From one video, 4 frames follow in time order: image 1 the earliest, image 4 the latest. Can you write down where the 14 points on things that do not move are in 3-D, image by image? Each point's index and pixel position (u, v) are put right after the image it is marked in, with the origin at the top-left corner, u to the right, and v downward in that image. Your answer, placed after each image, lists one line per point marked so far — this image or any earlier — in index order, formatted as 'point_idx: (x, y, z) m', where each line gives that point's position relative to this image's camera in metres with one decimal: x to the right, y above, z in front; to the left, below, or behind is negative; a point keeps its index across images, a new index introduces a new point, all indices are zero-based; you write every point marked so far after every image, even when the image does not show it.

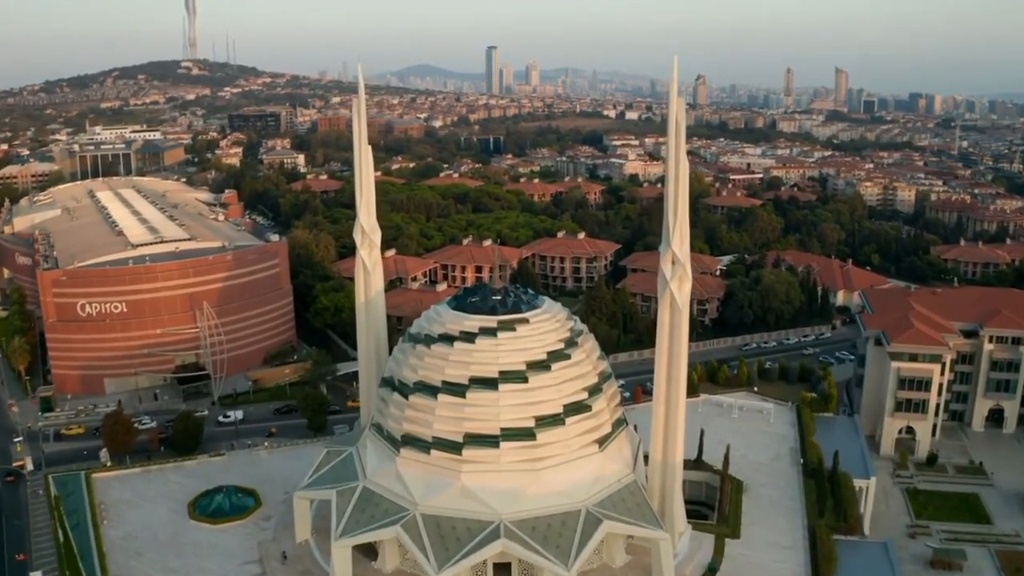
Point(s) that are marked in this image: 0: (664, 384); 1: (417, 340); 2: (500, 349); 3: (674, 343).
0: (+2.9, -1.9, +15.3) m
1: (-1.9, -1.0, +15.8) m
2: (-0.2, -1.1, +14.9) m
3: (+3.0, -1.0, +15.1) m
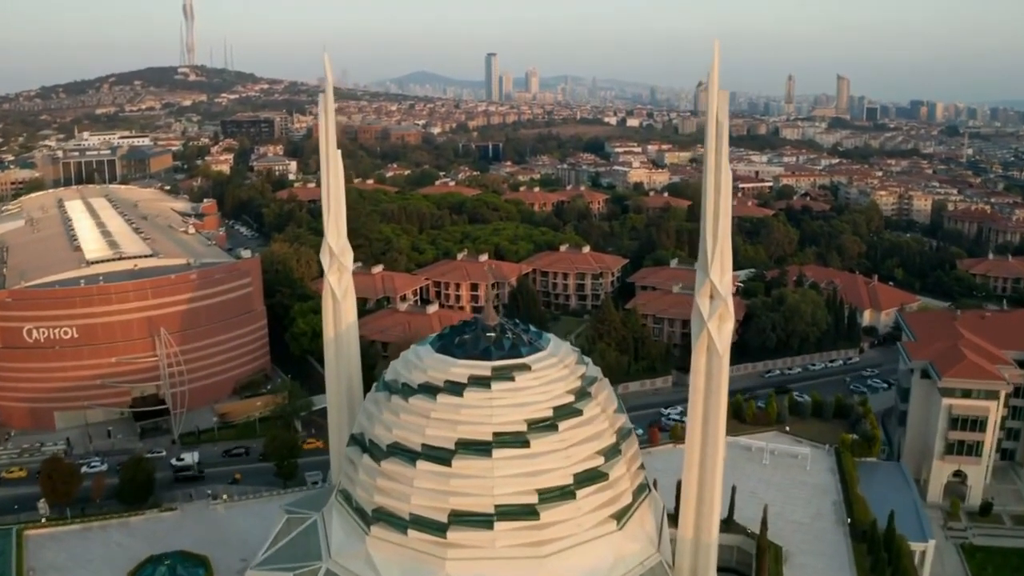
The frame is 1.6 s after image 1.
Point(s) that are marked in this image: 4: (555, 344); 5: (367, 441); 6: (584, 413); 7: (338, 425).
0: (+2.9, -2.5, +12.4) m
1: (-1.9, -1.6, +12.8) m
2: (-0.3, -1.7, +11.9) m
3: (+3.0, -1.6, +12.1) m
4: (+0.7, -0.9, +13.2) m
5: (-2.3, -2.4, +12.8) m
6: (+1.1, -1.9, +12.4) m
7: (-3.3, -2.6, +15.4) m
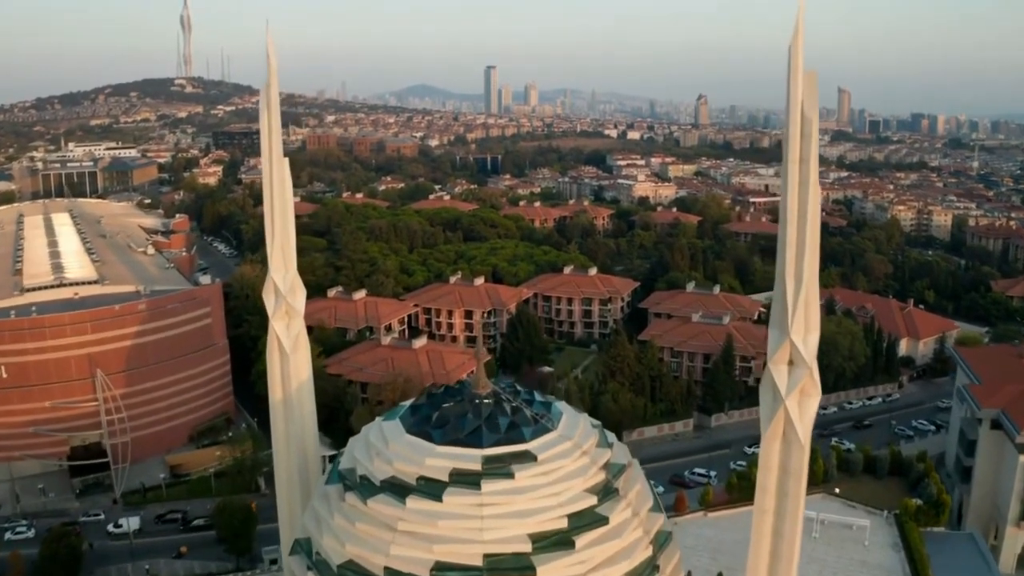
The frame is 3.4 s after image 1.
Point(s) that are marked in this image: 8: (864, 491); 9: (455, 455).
0: (+2.8, -3.1, +8.9) m
1: (-1.9, -2.3, +9.4) m
2: (-0.3, -2.4, +8.5) m
3: (+3.0, -2.3, +8.7) m
4: (+0.7, -1.6, +9.8) m
5: (-2.3, -3.1, +9.4) m
6: (+1.1, -2.6, +9.0) m
7: (-3.4, -3.3, +12.0) m
8: (+8.5, -4.9, +19.4) m
9: (-0.6, -1.9, +9.0) m
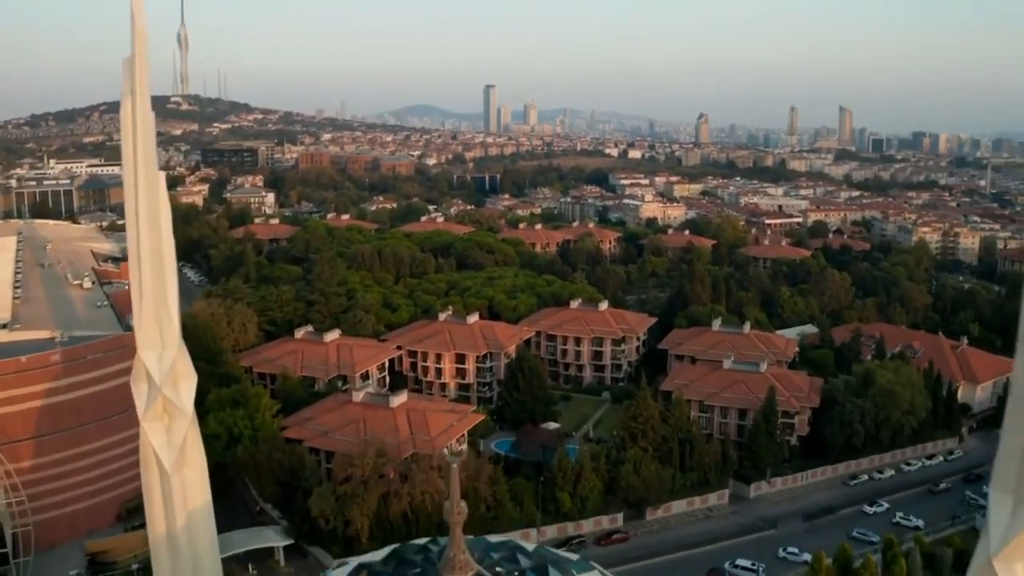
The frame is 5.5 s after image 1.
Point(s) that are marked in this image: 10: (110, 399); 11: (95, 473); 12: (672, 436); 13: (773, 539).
0: (+2.8, -3.9, +4.9) m
1: (-1.9, -3.1, +5.4) m
2: (-0.3, -3.1, +4.5) m
3: (+3.0, -3.0, +4.7) m
4: (+0.7, -2.4, +5.8) m
5: (-2.3, -3.9, +5.4) m
6: (+1.1, -3.3, +5.0) m
7: (-3.4, -4.1, +7.9) m
8: (+8.5, -5.9, +15.3) m
9: (-0.6, -2.6, +4.9) m
10: (-9.2, -2.5, +18.5) m
11: (-9.4, -4.2, +18.2) m
12: (+3.8, -3.5, +19.3) m
13: (+5.9, -5.6, +18.1) m
